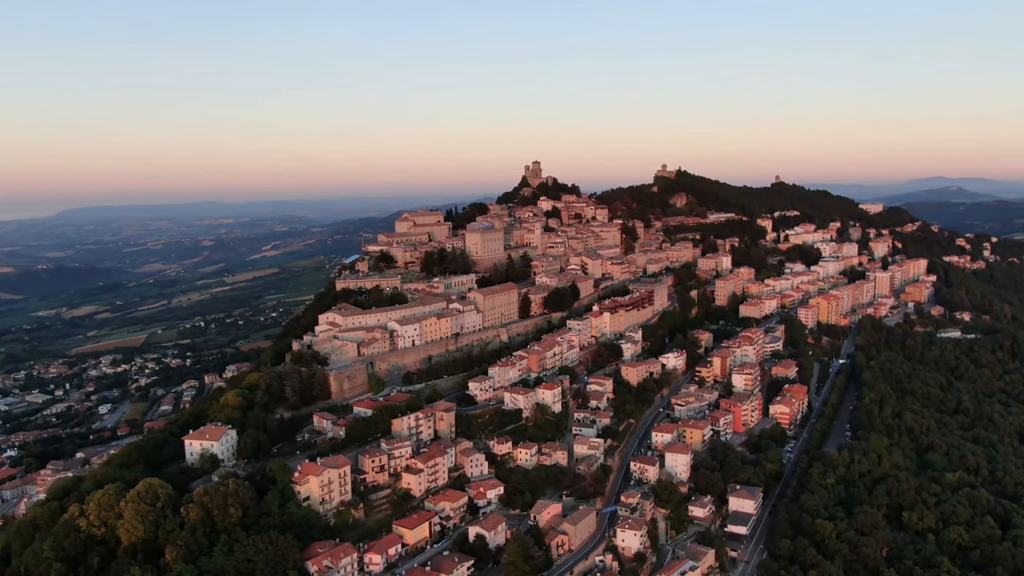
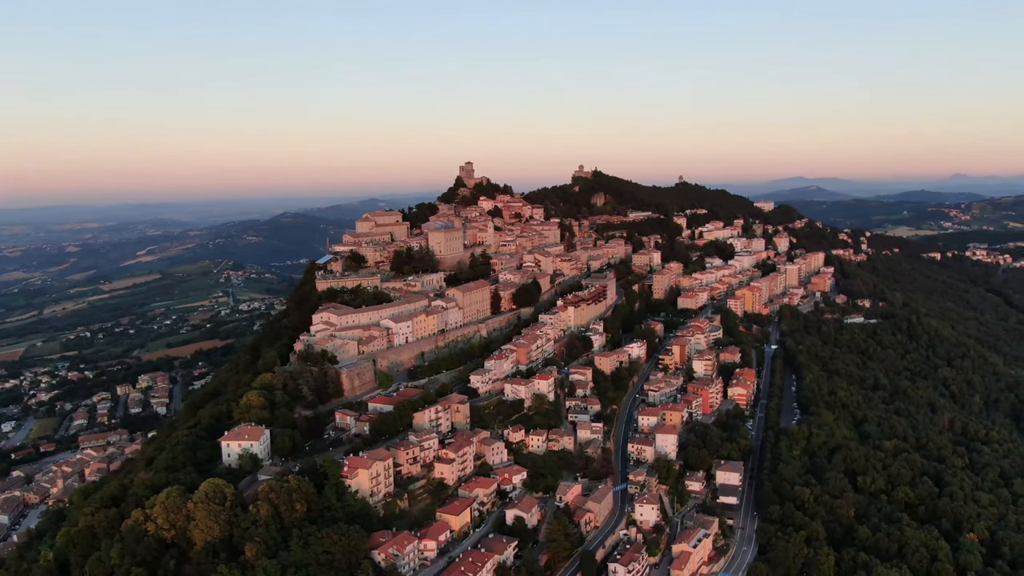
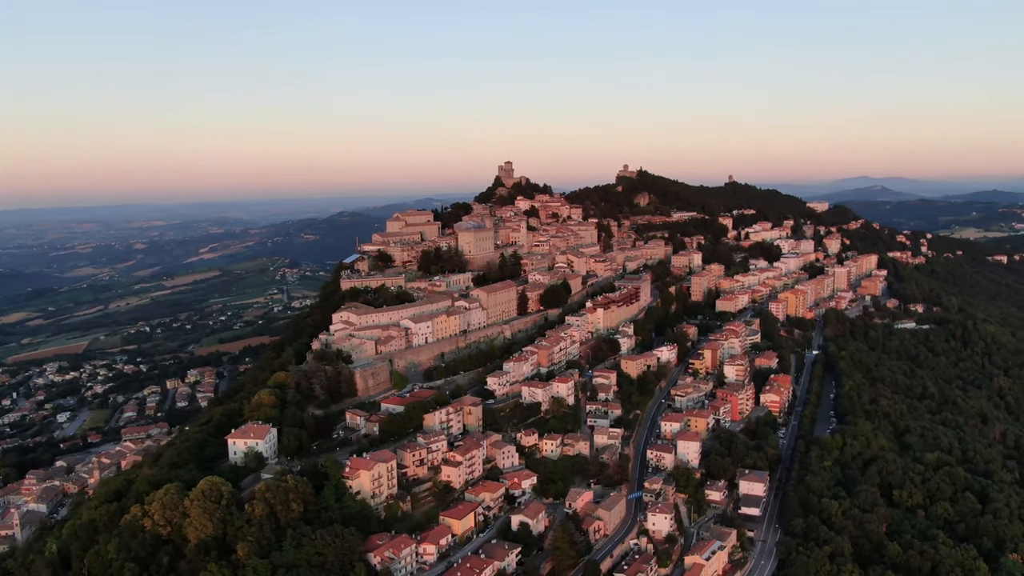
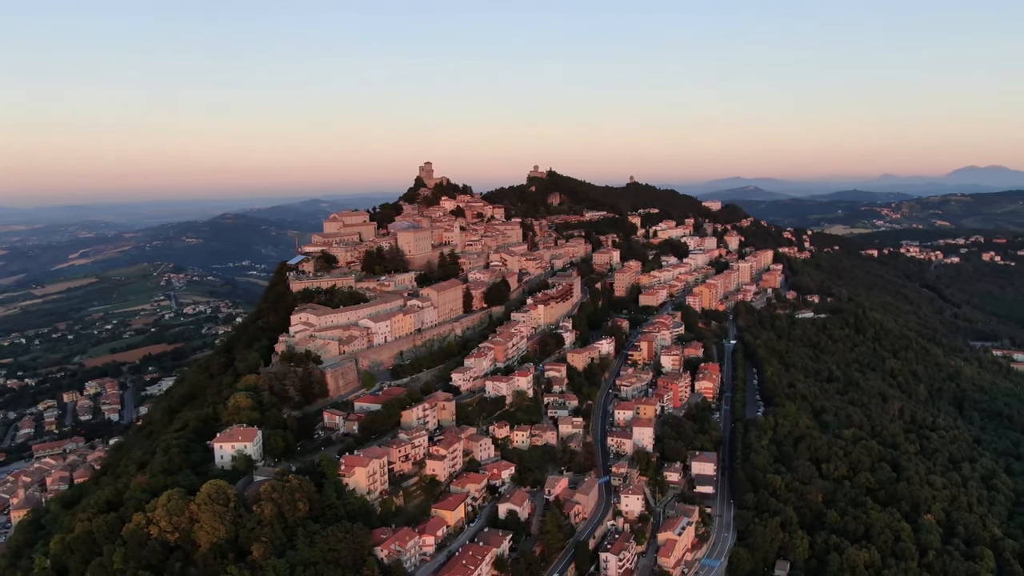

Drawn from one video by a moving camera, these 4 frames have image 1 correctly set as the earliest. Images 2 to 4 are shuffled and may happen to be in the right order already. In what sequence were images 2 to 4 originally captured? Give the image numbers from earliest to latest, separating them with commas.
3, 2, 4
